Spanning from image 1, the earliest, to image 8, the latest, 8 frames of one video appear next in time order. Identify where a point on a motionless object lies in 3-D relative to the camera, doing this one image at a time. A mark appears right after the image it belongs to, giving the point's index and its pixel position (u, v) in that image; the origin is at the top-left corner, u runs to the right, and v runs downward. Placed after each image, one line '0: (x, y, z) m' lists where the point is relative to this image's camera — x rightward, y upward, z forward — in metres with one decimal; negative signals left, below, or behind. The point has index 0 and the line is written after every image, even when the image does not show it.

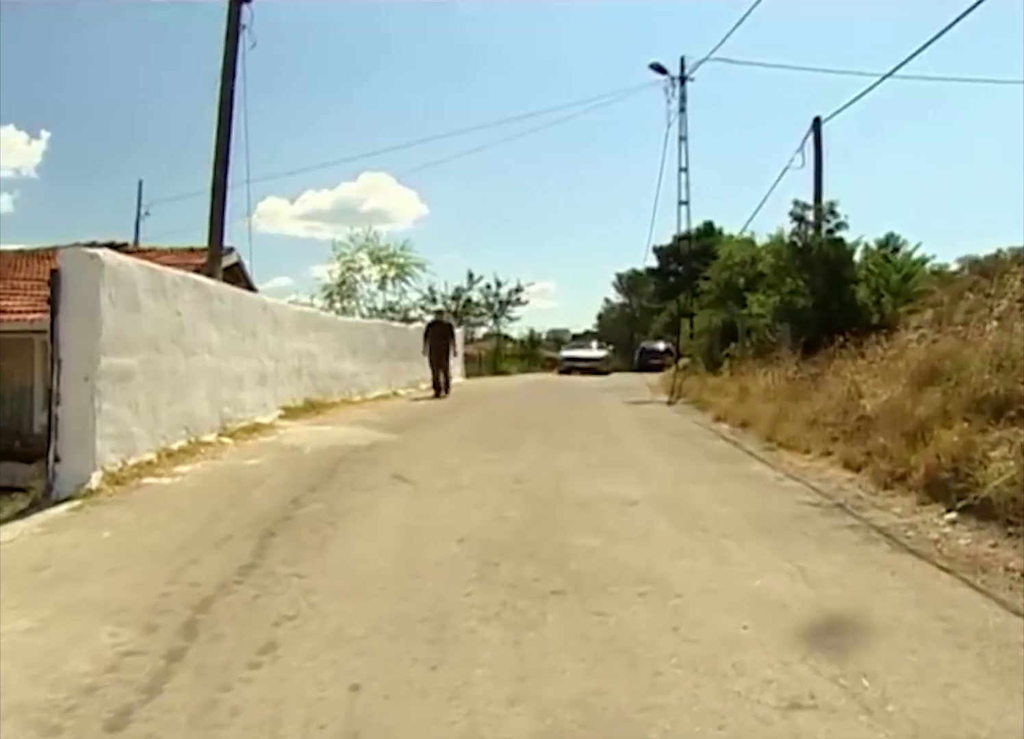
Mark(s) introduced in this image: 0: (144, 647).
0: (-2.2, -1.6, +5.0) m
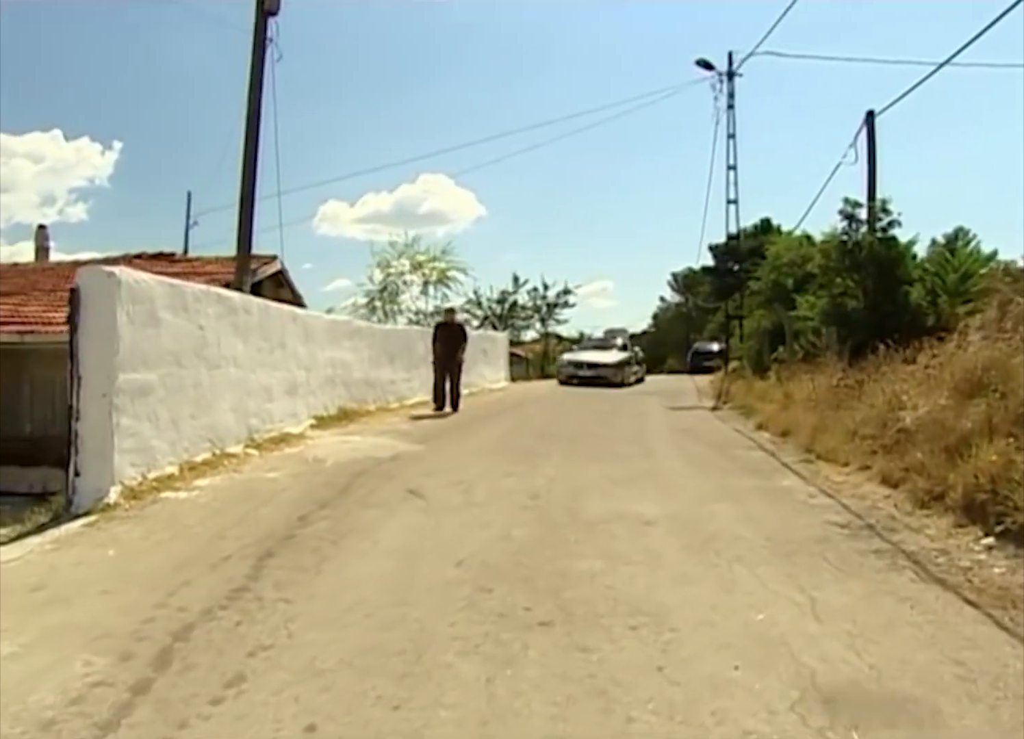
0: (-2.4, -1.8, +5.0) m
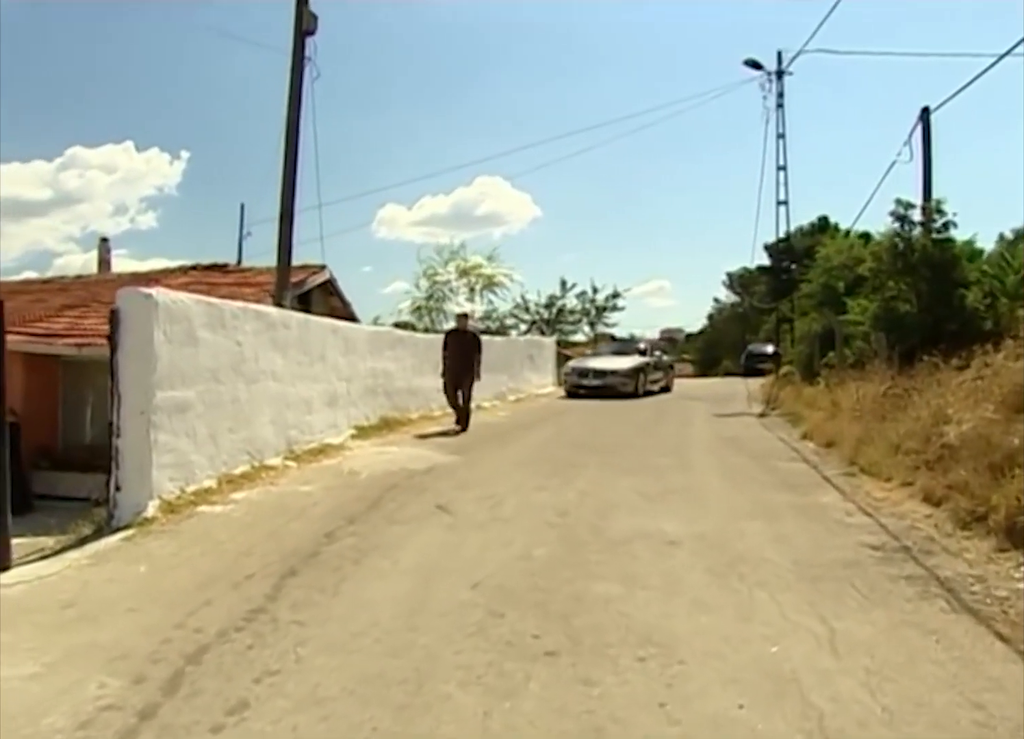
0: (-2.4, -2.0, +5.1) m
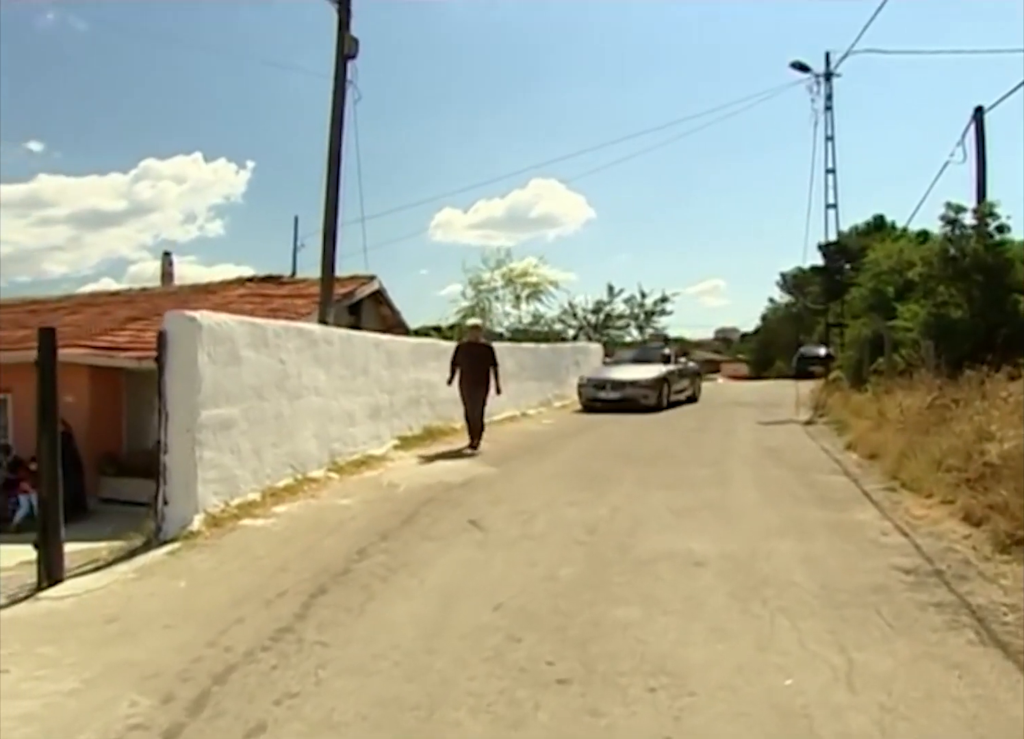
0: (-2.3, -2.2, +5.4) m
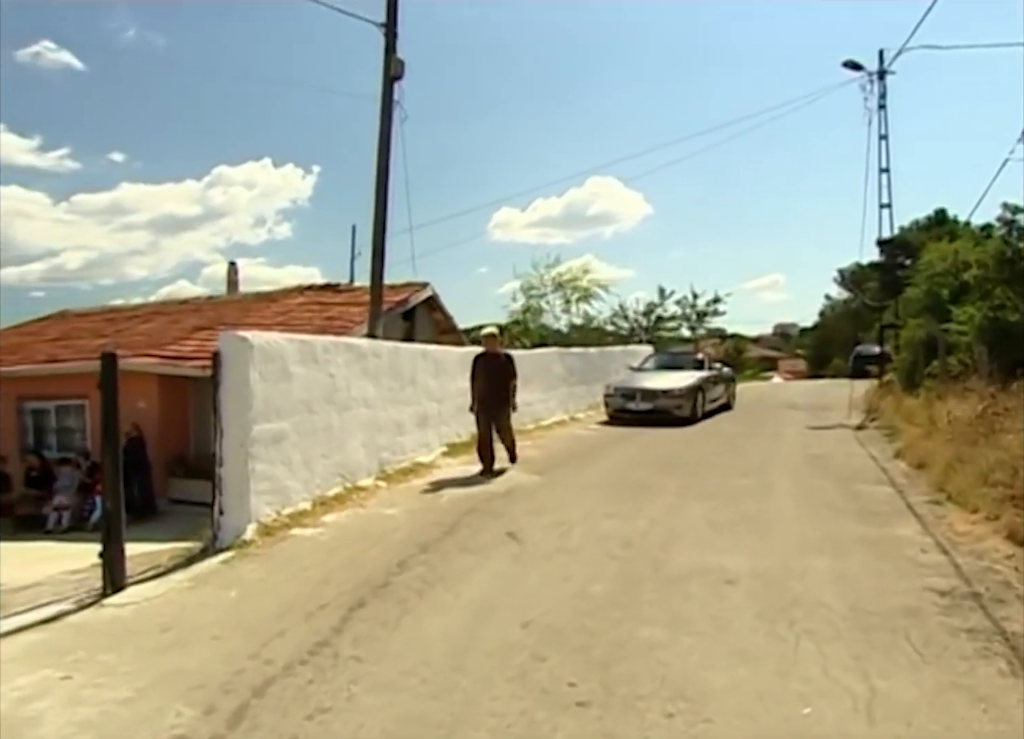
0: (-2.2, -2.5, +5.8) m
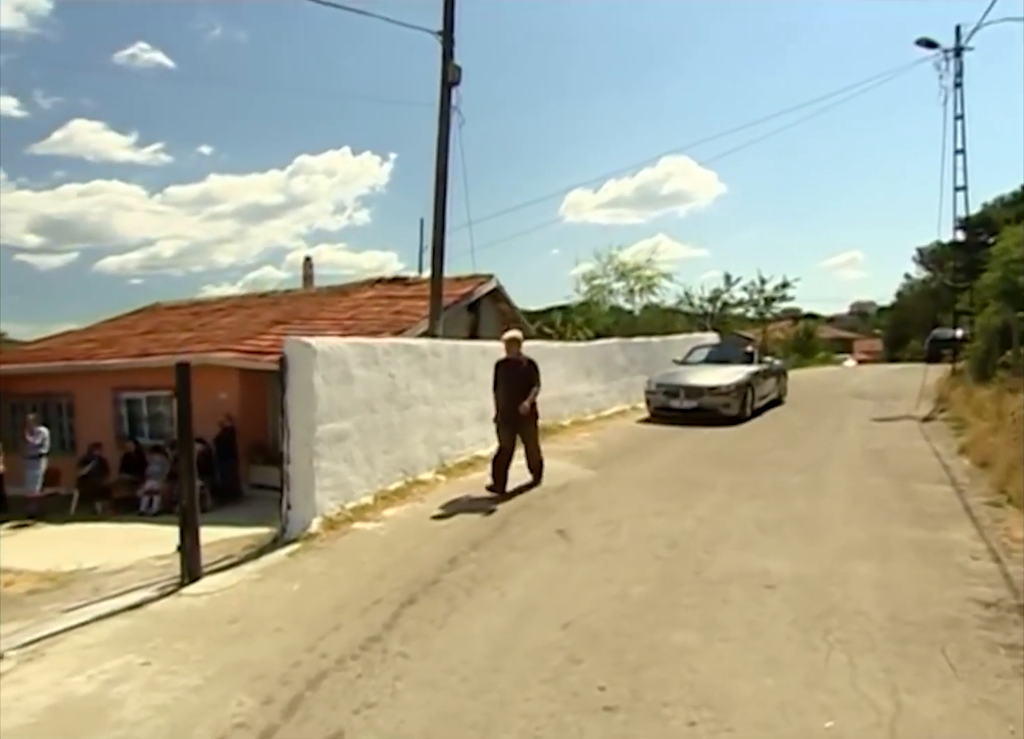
0: (-1.9, -2.6, +6.3) m
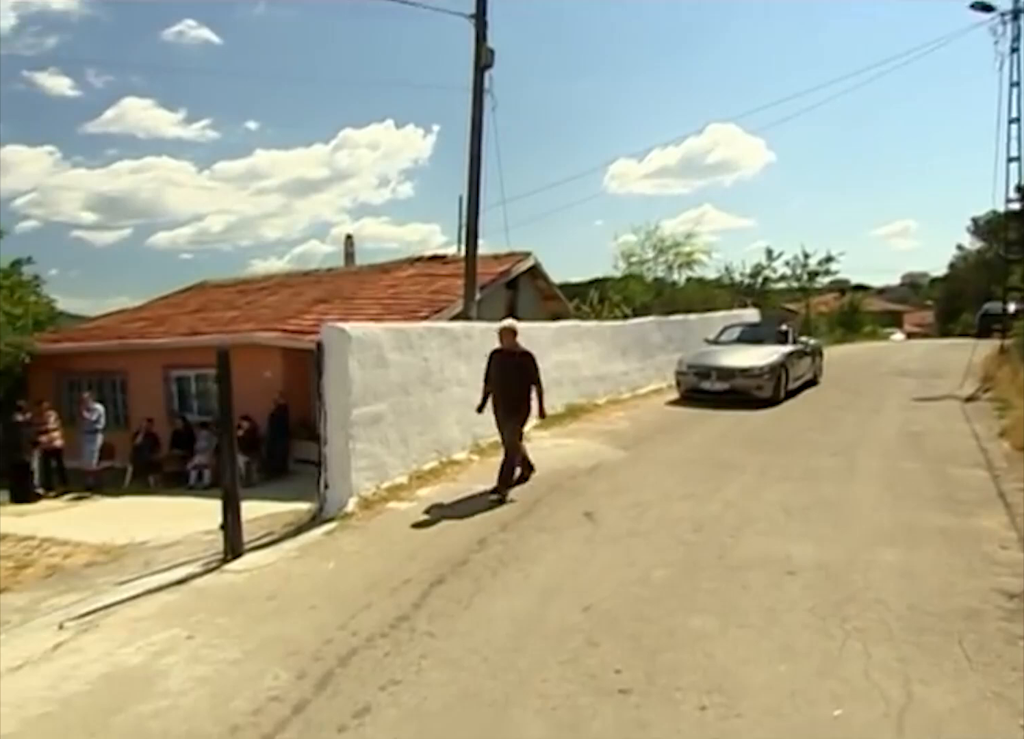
0: (-1.8, -2.6, +6.7) m
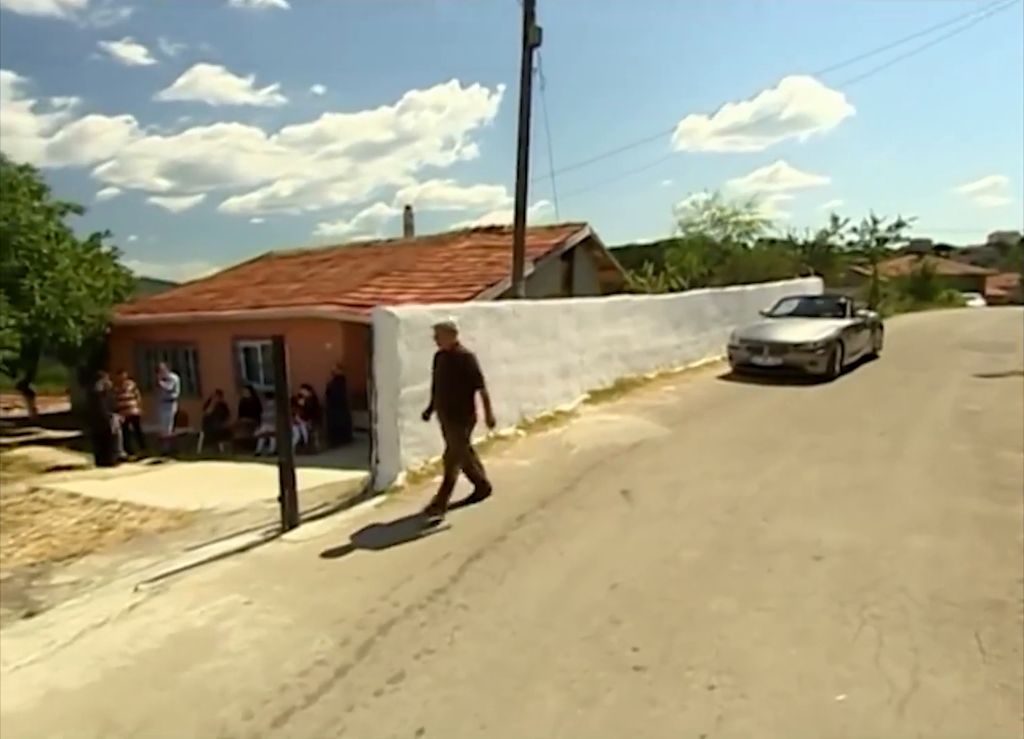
0: (-1.6, -2.5, +7.3) m
